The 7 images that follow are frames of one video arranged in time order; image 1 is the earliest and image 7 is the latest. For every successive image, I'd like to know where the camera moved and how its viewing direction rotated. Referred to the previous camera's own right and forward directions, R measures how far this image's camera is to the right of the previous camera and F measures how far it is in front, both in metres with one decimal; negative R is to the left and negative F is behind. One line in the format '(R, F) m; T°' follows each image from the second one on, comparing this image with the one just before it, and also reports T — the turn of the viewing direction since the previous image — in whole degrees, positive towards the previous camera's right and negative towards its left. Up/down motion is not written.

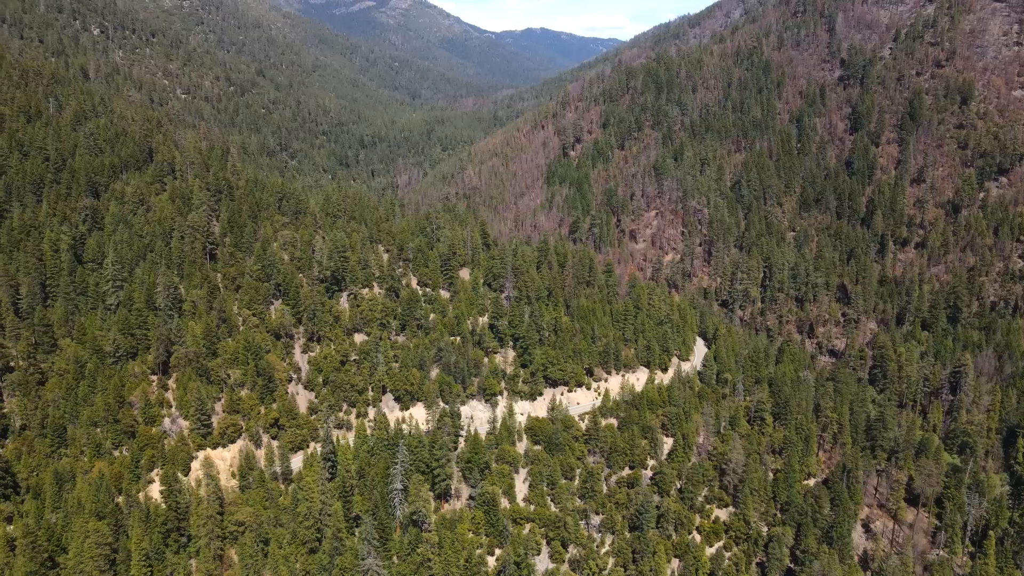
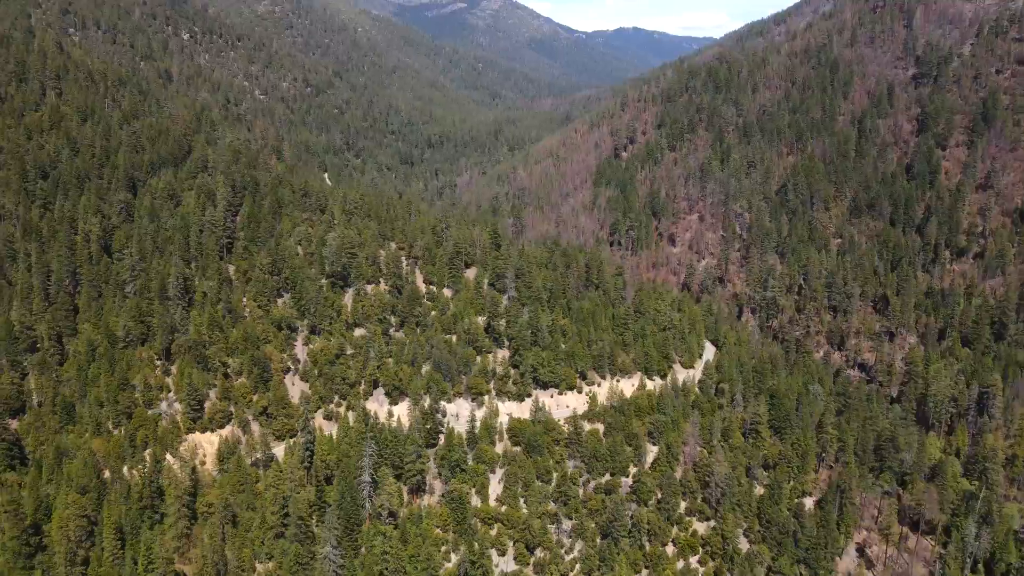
(+15.6, +0.9) m; -7°
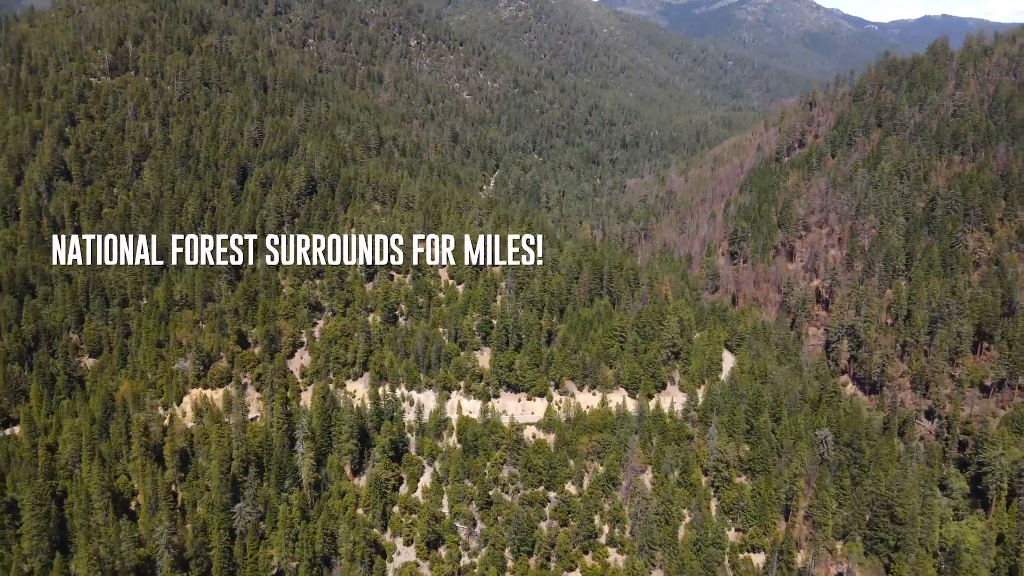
(+44.6, +8.4) m; -20°
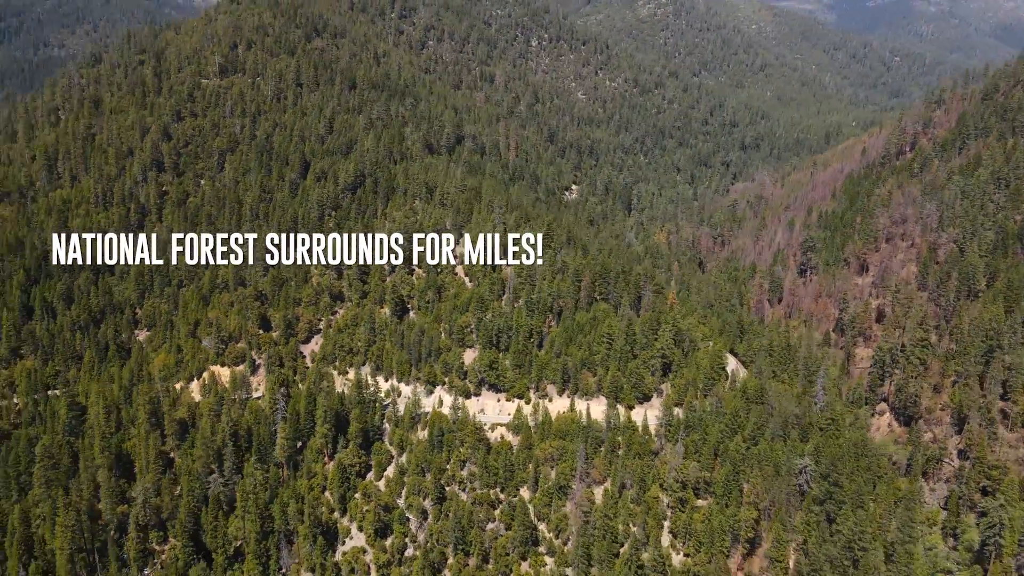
(+26.3, +3.2) m; -11°
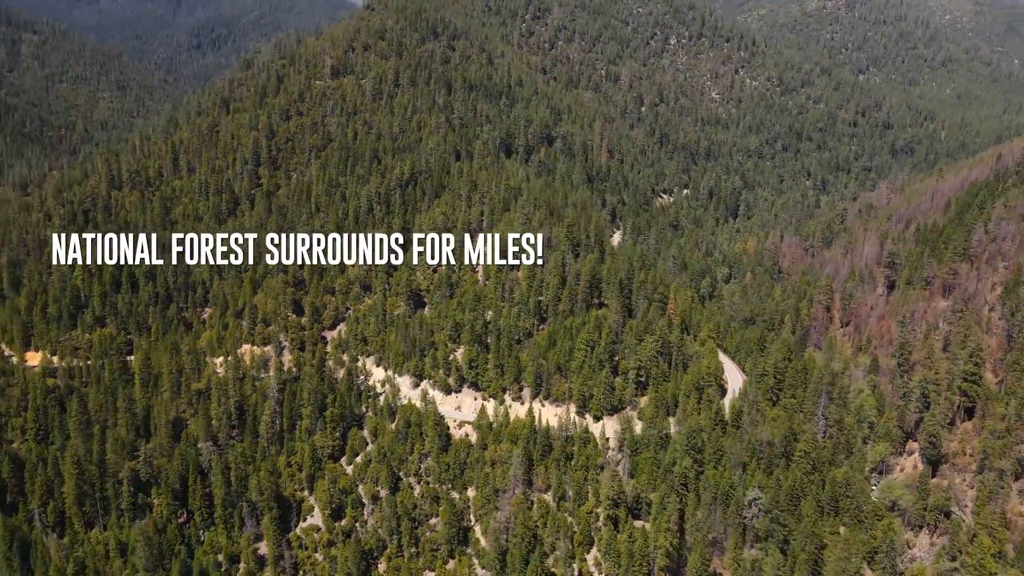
(+29.7, +3.8) m; -13°
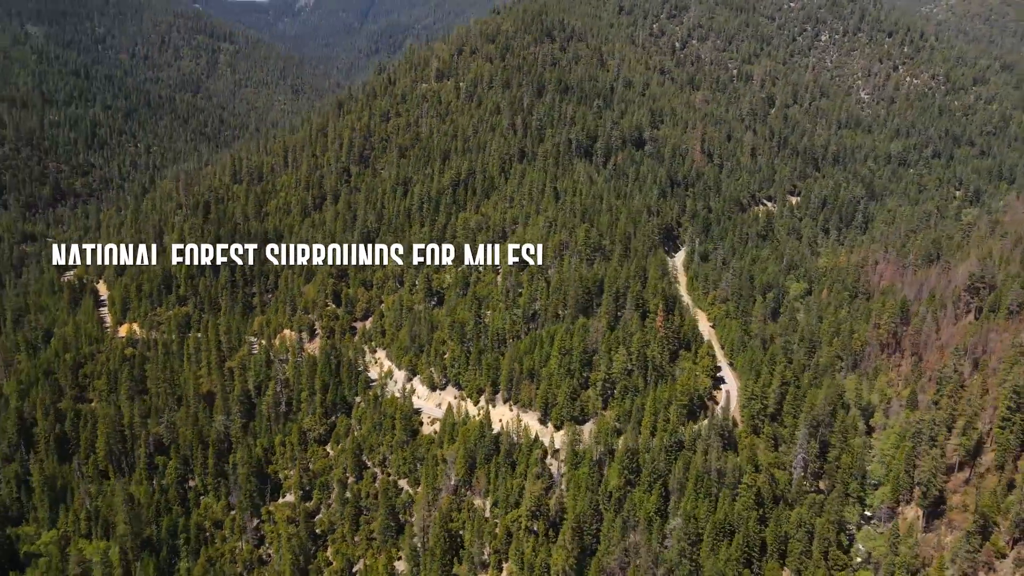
(+29.7, +3.7) m; -13°
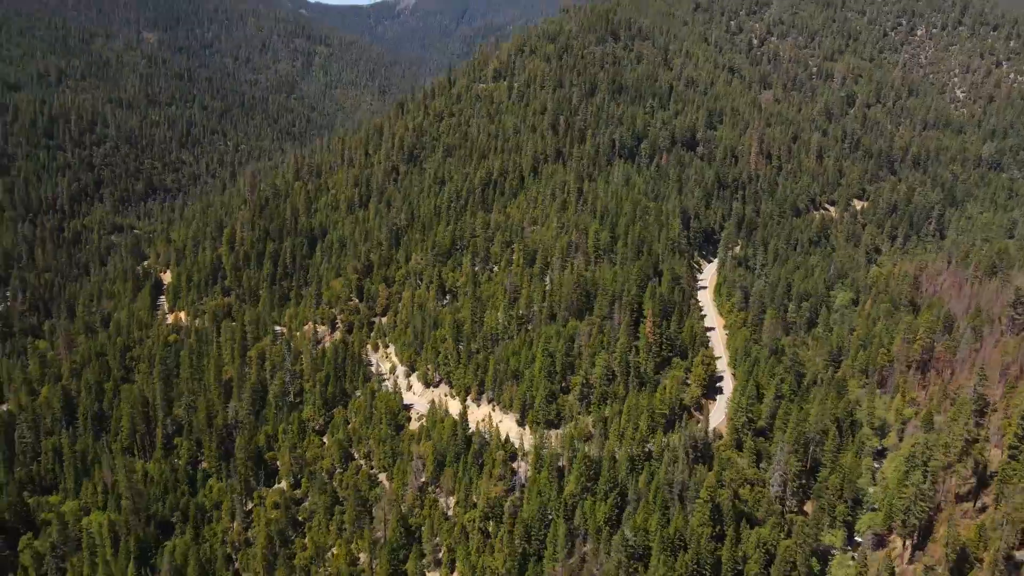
(+16.5, +1.5) m; -7°
